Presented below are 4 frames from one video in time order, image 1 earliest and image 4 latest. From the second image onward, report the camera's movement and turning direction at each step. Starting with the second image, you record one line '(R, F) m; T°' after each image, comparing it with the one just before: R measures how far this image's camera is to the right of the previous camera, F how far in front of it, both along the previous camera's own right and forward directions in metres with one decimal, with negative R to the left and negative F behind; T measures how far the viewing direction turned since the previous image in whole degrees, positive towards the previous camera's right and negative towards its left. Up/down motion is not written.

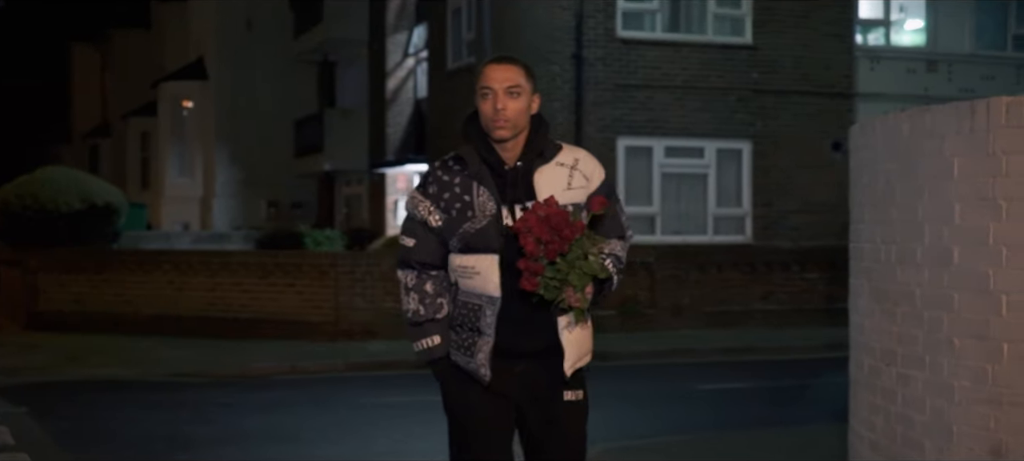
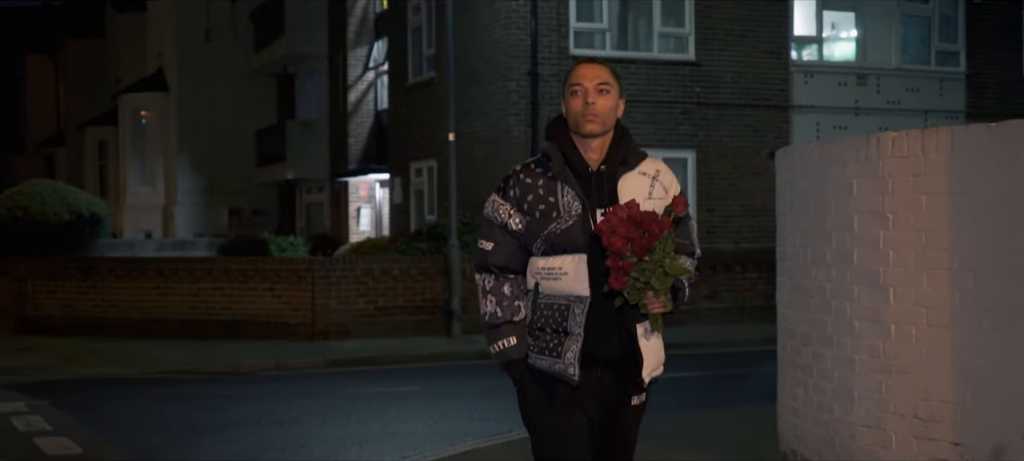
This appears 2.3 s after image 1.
(-0.3, -1.4) m; +2°
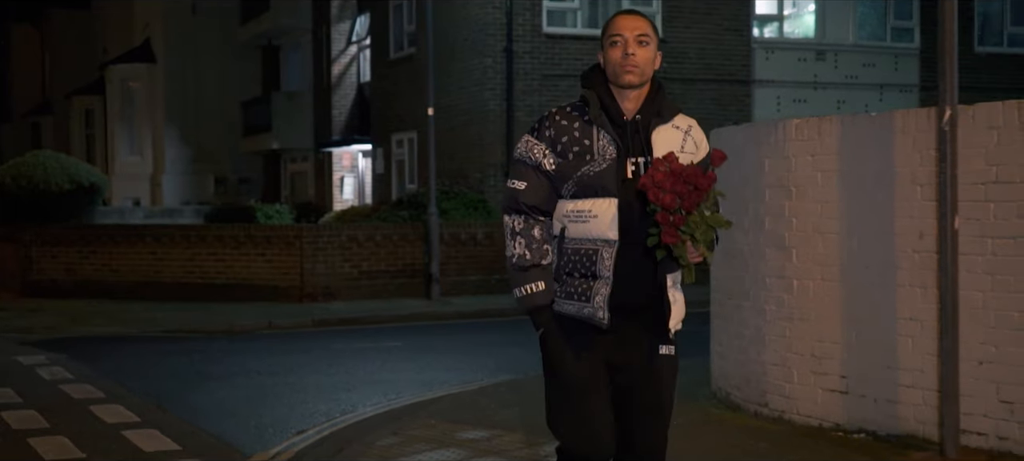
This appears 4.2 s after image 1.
(+0.1, -1.3) m; +1°
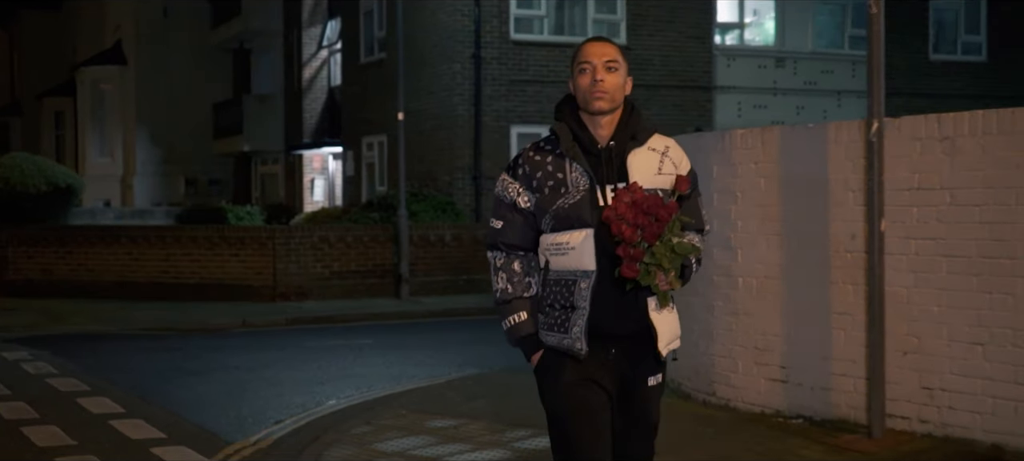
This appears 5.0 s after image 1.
(0.0, -0.6) m; +1°
